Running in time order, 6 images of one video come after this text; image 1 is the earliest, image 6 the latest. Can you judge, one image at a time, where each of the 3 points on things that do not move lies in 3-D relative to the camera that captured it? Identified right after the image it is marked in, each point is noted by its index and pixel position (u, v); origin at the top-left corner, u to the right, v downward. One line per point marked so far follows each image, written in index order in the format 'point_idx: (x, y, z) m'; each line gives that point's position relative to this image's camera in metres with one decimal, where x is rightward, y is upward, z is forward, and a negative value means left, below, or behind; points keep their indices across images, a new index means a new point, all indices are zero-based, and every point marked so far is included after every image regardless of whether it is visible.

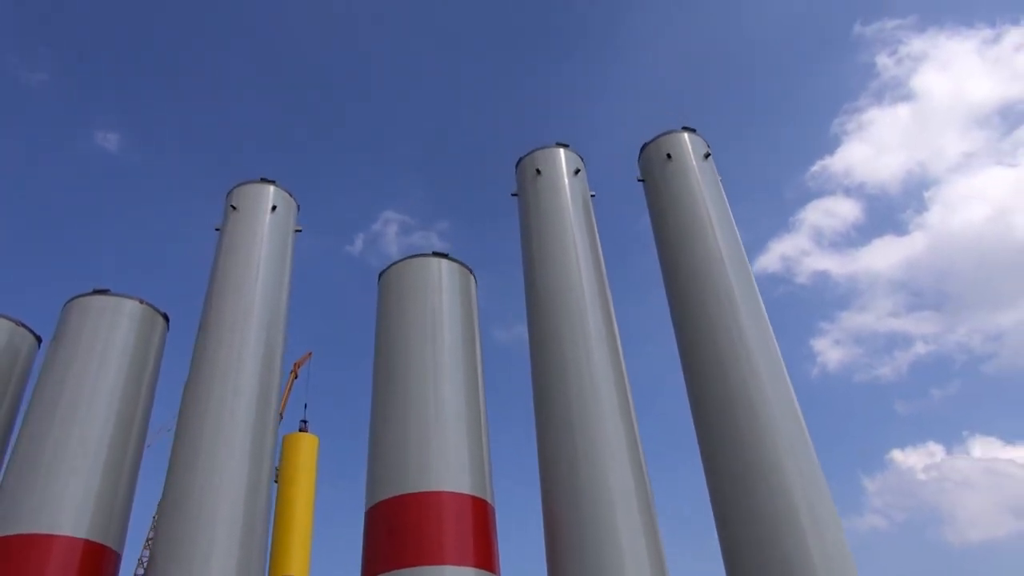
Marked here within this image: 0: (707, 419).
0: (+2.2, -1.5, +9.3) m
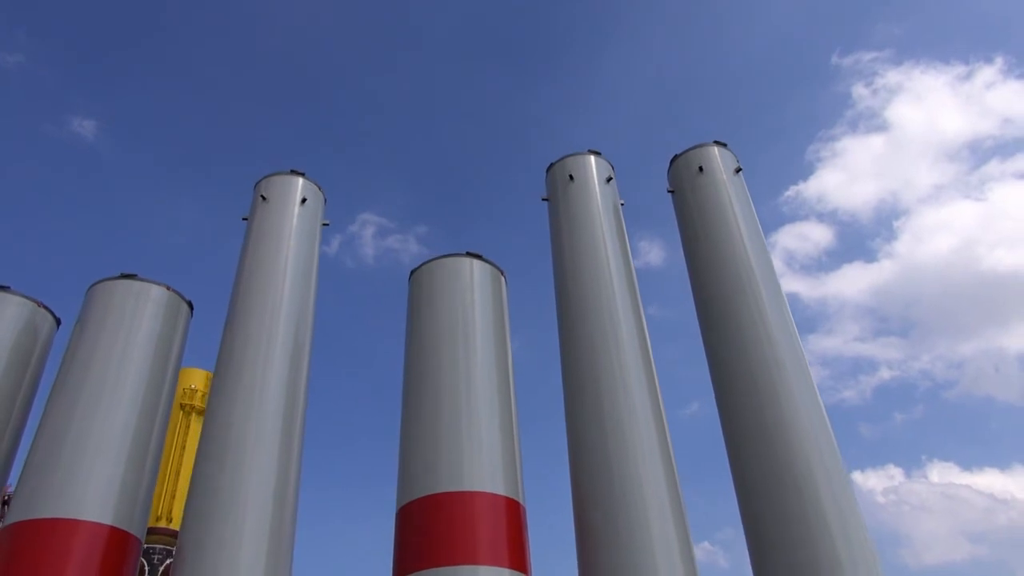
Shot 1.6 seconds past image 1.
0: (+2.6, -1.6, +9.5) m
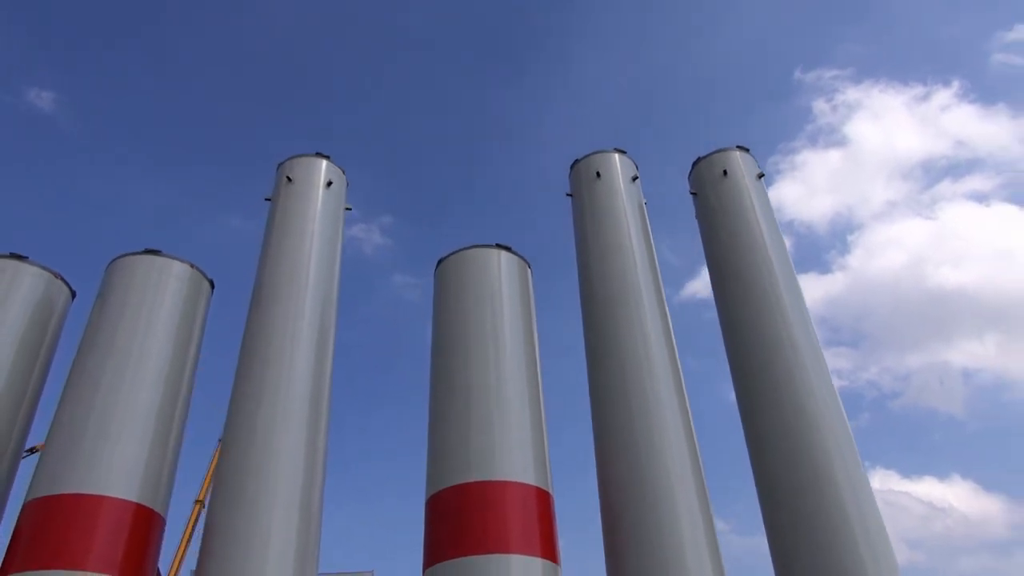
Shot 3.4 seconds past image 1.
0: (+2.9, -1.6, +9.8) m
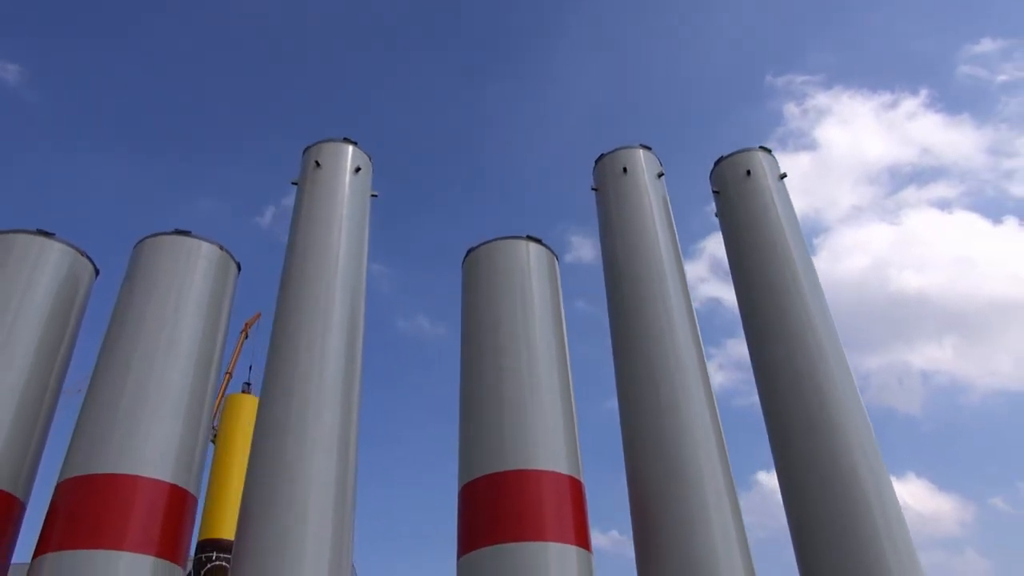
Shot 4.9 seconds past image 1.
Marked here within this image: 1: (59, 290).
0: (+3.3, -1.6, +10.0) m
1: (-5.3, 0.0, +9.7) m
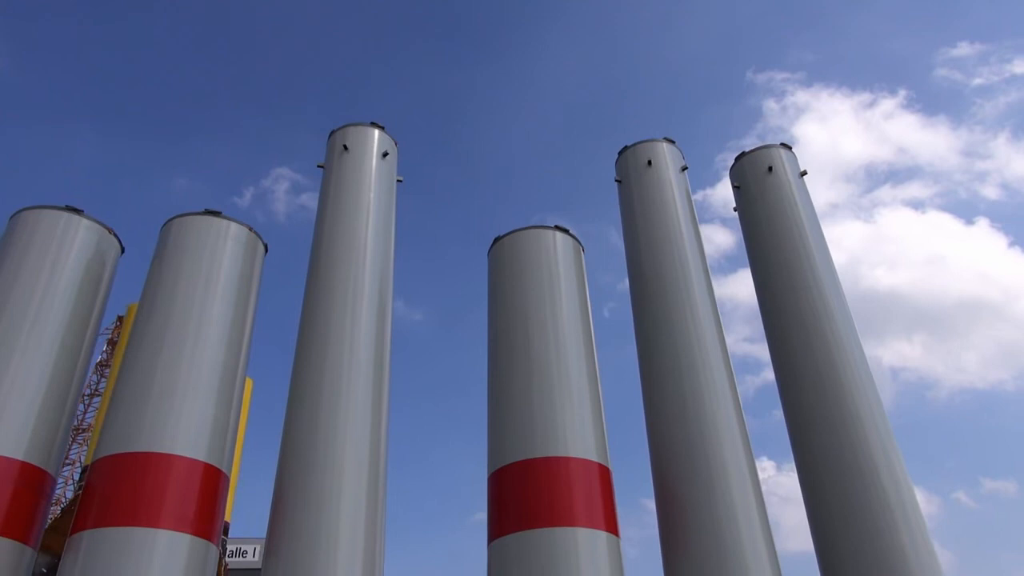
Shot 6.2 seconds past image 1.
0: (+3.6, -1.5, +10.2) m
1: (-4.9, +0.2, +9.6) m
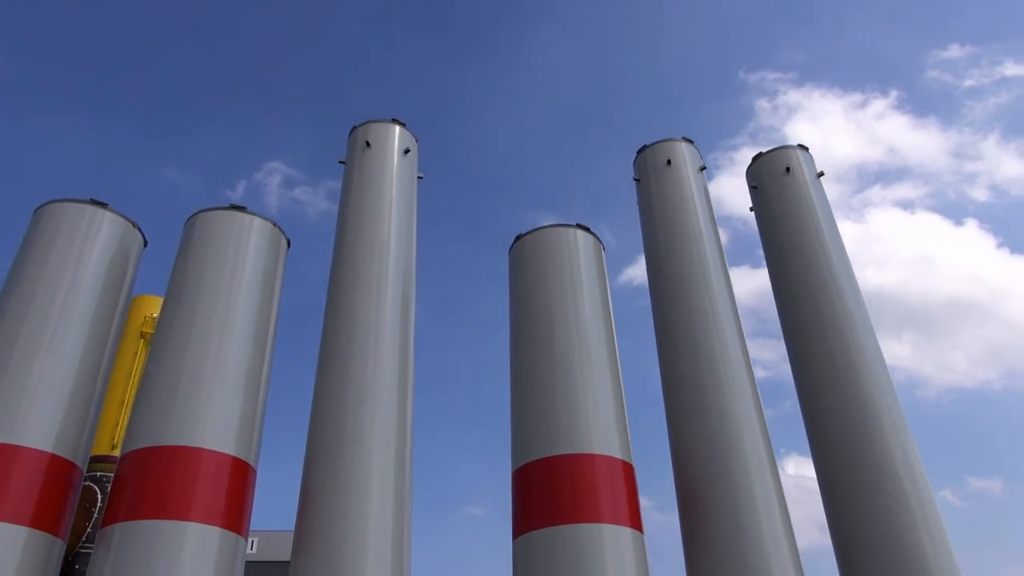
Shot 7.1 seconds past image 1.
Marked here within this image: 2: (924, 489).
0: (+3.8, -1.5, +10.4) m
1: (-4.6, +0.3, +9.6) m
2: (+4.8, -2.2, +9.7) m
